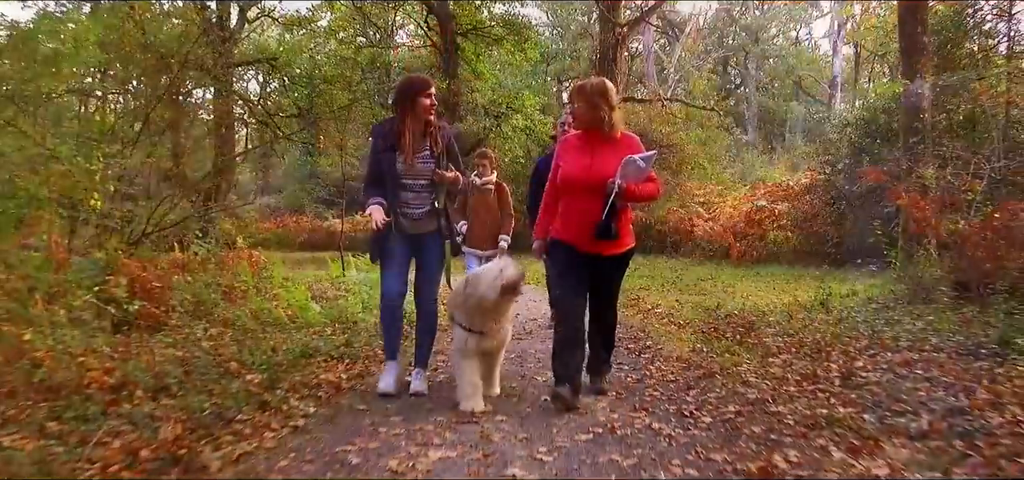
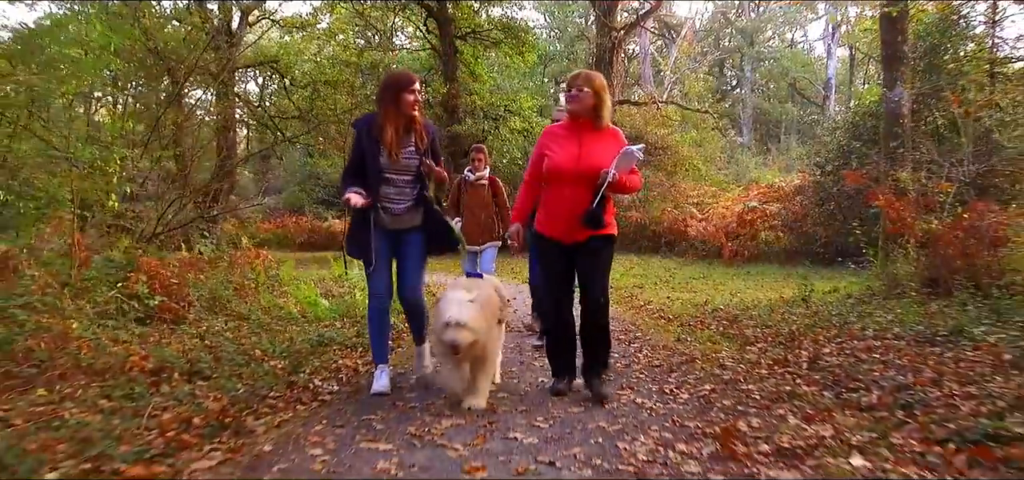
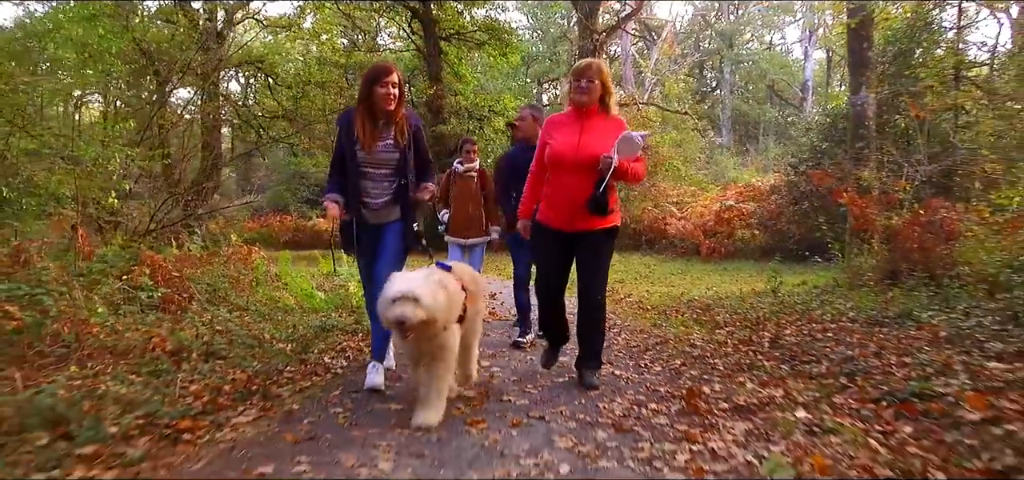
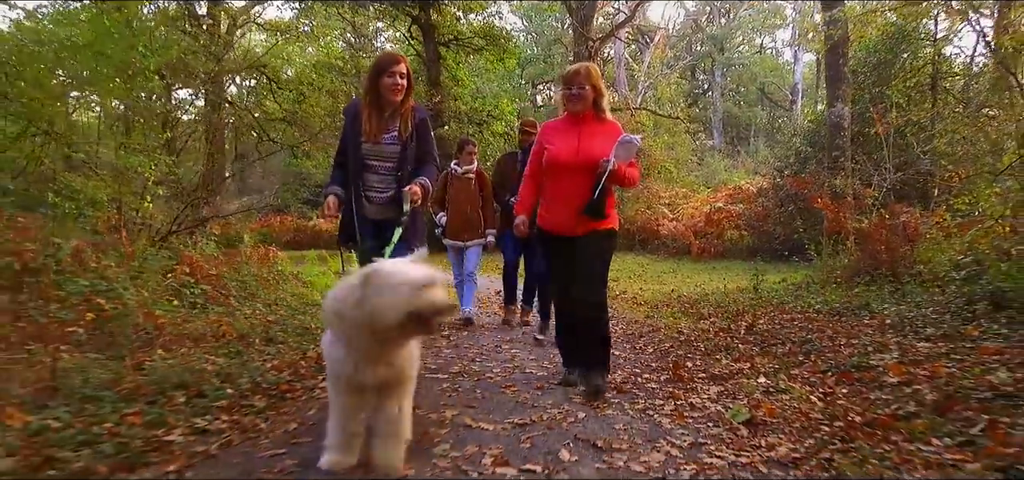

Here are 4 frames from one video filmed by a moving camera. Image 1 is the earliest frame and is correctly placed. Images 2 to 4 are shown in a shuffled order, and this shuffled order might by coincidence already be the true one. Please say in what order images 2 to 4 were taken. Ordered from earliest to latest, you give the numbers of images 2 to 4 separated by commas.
2, 3, 4
